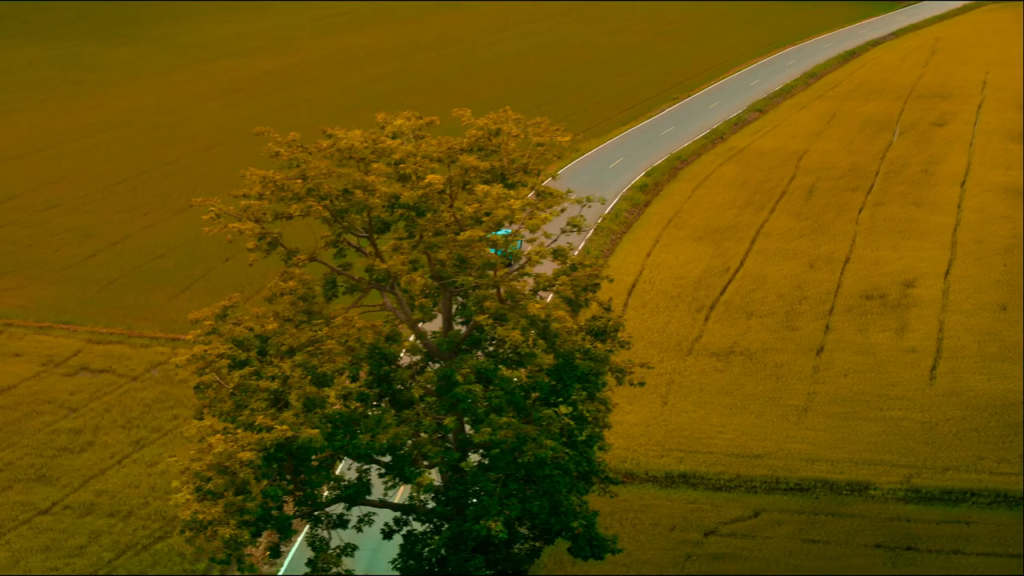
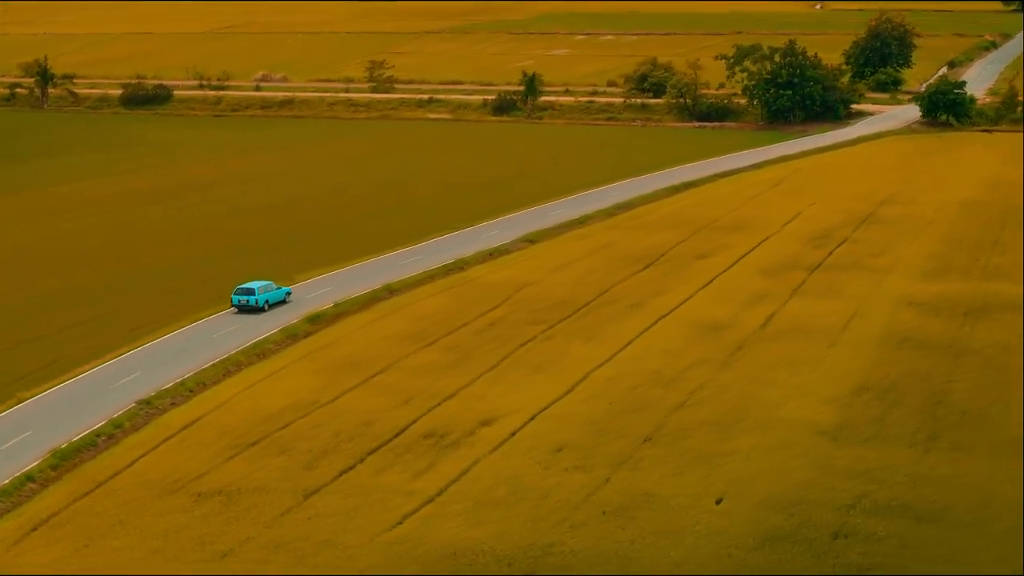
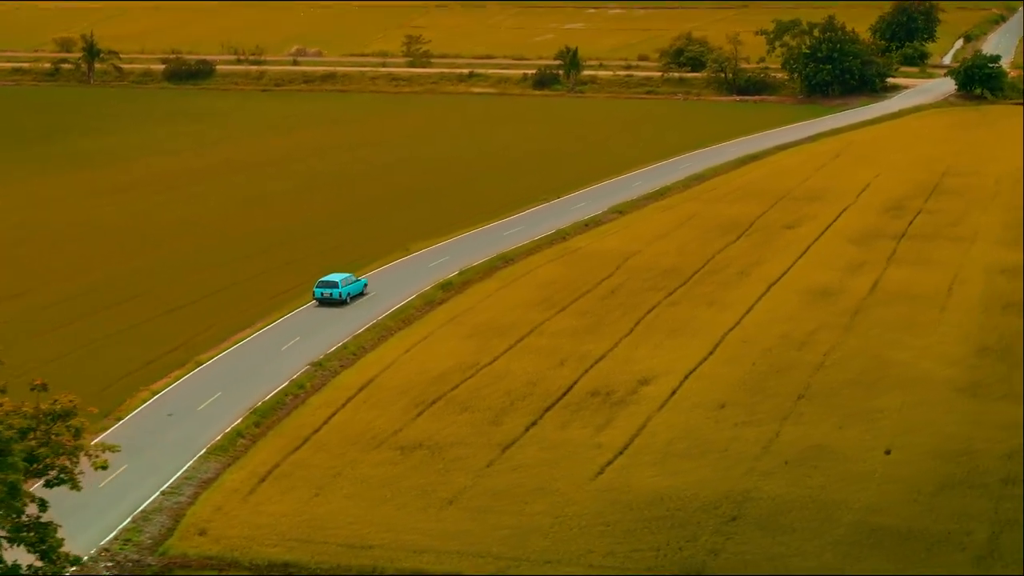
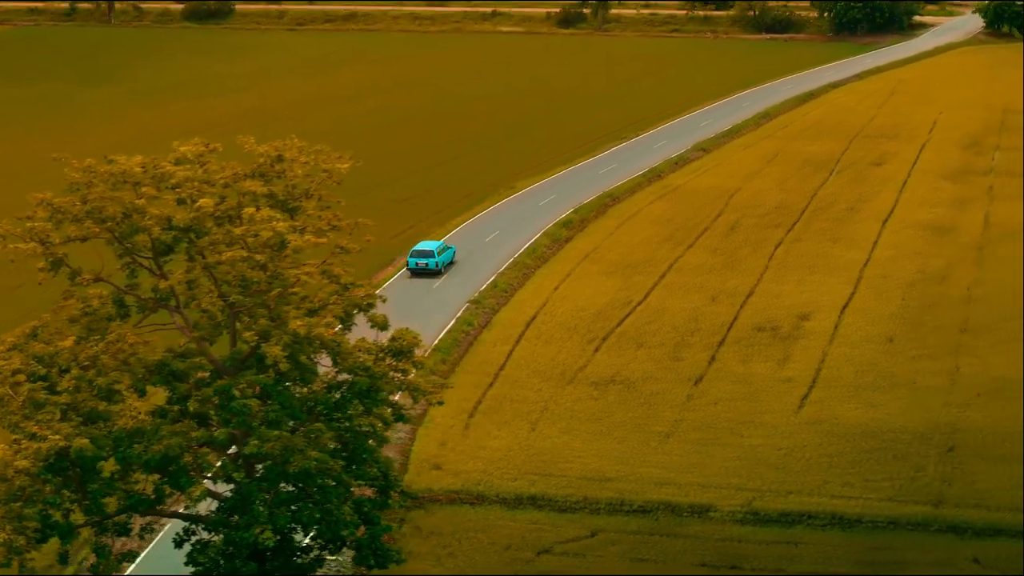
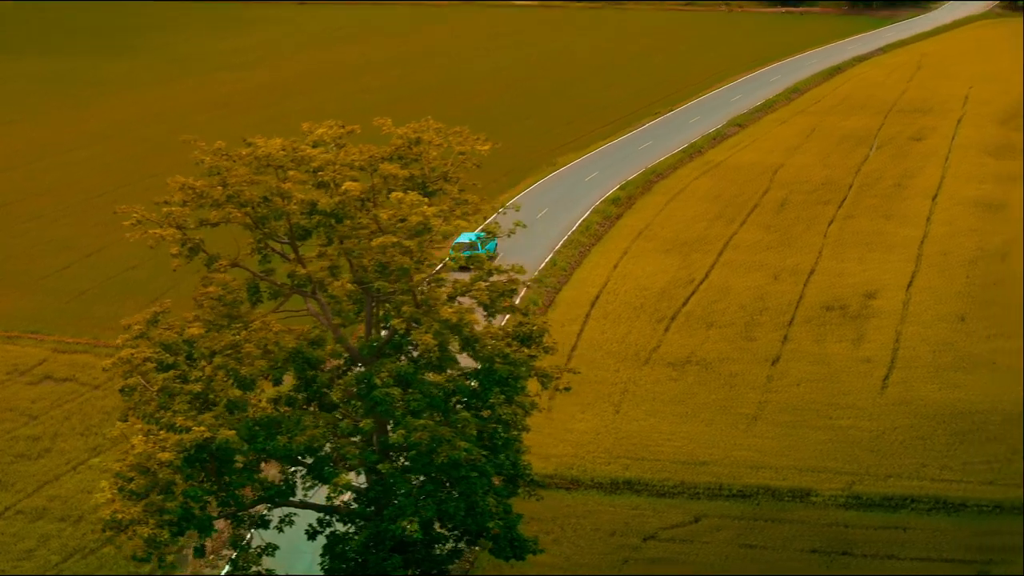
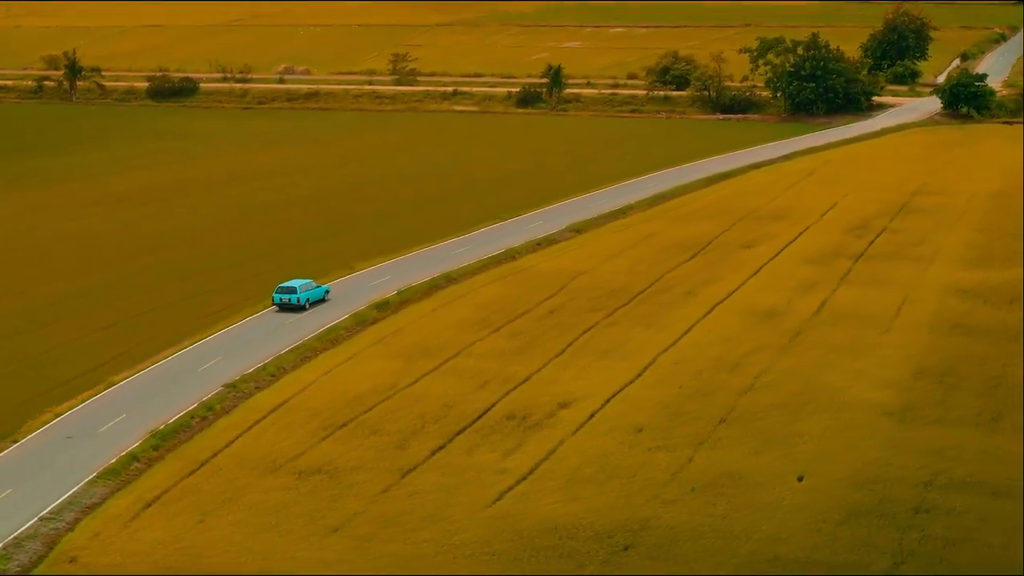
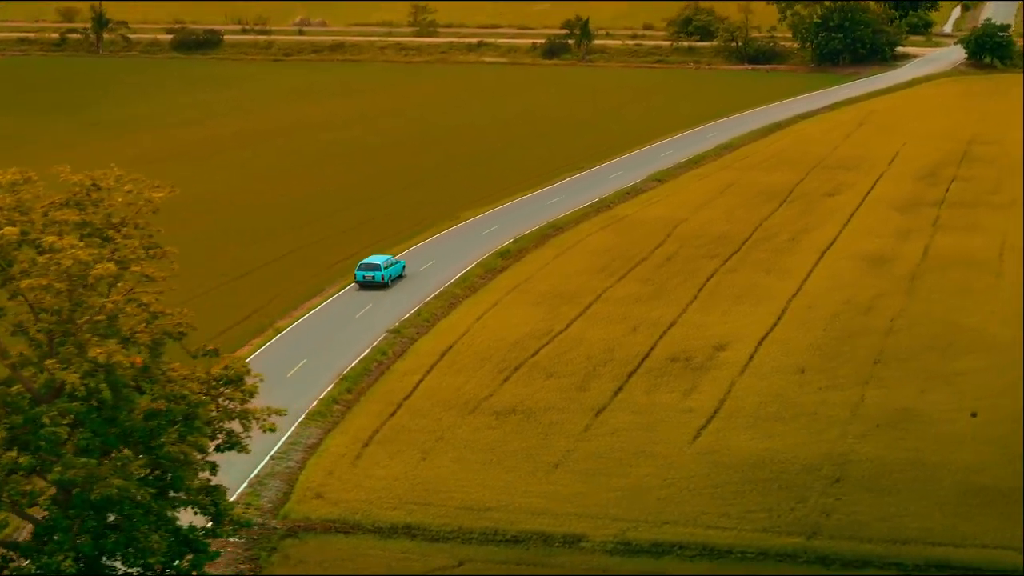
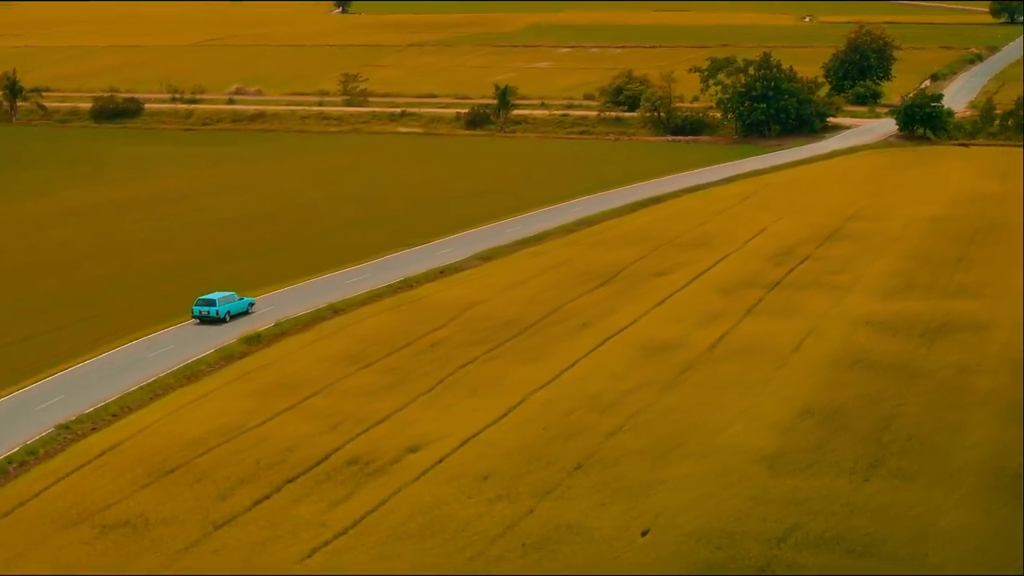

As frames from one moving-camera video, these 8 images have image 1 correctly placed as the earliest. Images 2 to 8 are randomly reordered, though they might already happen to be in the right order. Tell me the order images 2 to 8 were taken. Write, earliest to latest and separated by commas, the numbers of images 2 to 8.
5, 4, 7, 3, 6, 2, 8
